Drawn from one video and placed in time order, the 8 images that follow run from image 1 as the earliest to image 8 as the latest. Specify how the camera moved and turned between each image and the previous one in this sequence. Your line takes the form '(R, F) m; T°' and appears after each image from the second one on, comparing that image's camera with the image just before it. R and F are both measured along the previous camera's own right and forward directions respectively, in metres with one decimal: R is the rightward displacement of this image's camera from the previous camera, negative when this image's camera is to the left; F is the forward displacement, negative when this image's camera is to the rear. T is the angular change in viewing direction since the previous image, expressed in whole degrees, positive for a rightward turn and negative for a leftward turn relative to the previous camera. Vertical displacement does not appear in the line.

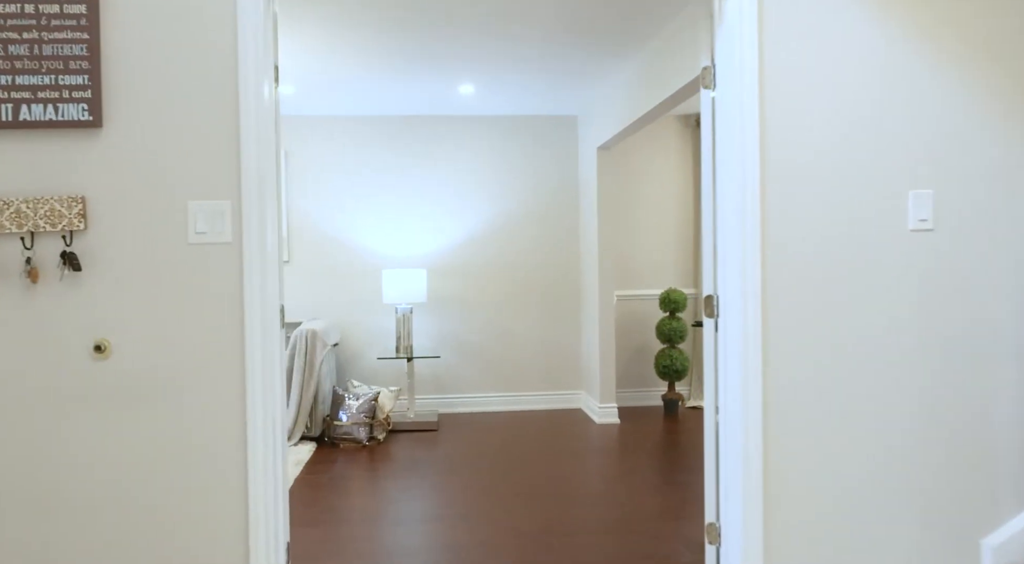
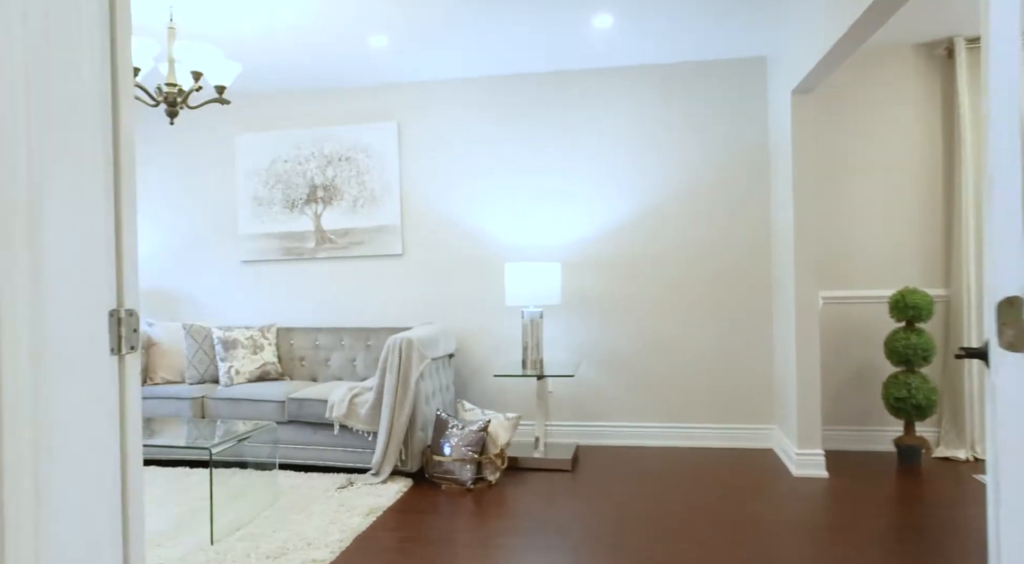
(+0.3, +1.5) m; -16°
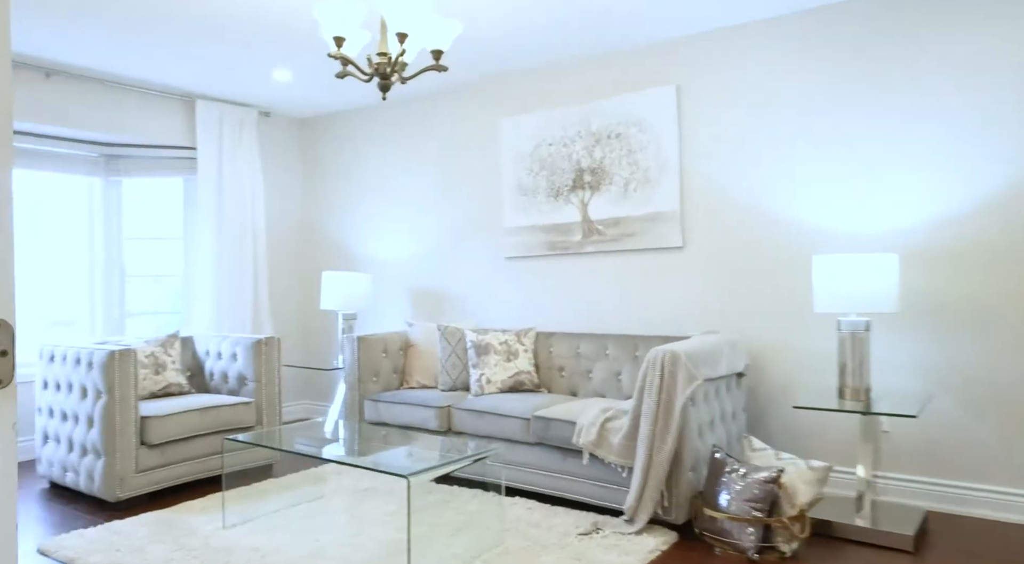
(+0.2, +1.0) m; -26°
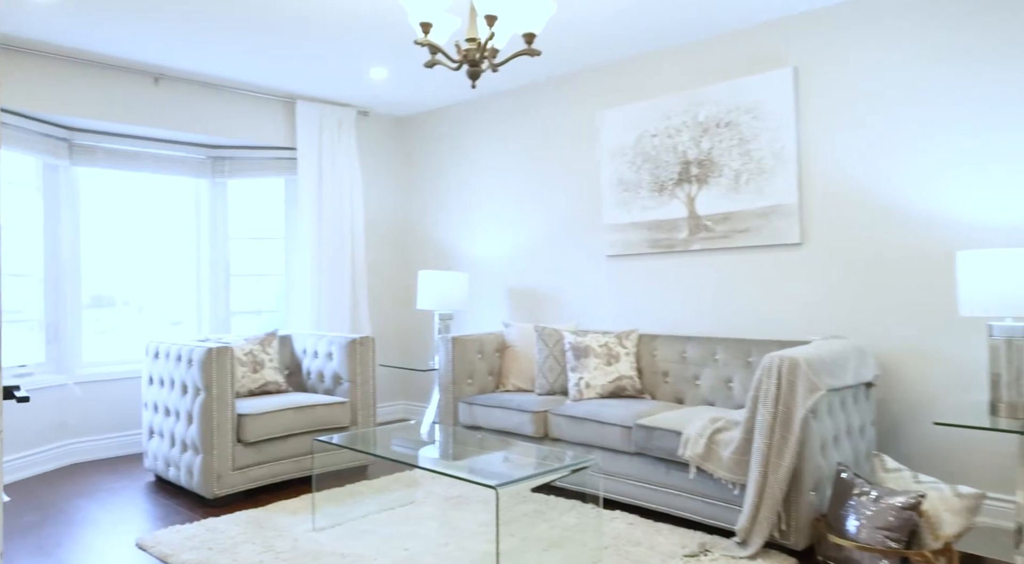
(0.0, +0.2) m; -8°
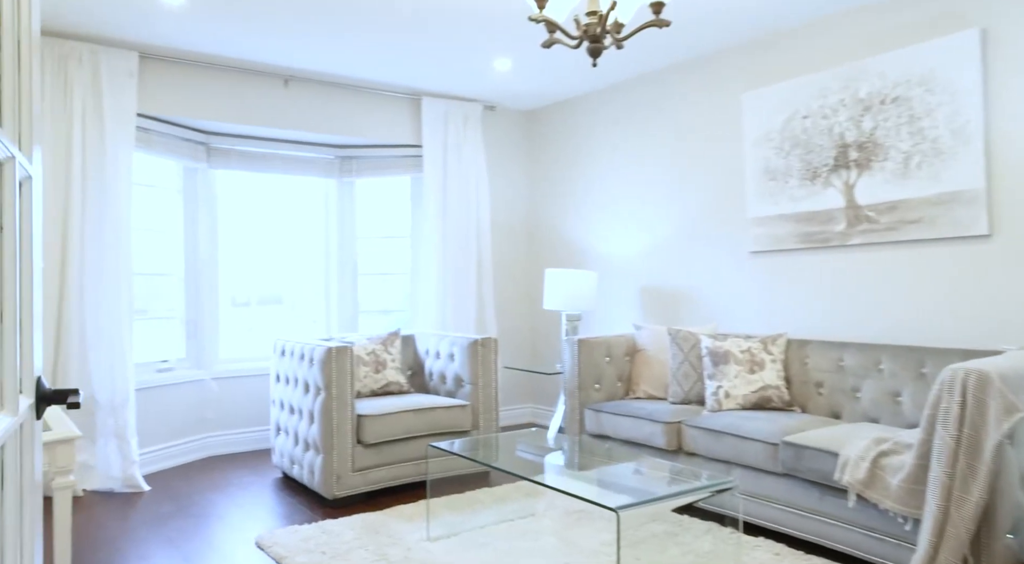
(0.0, +0.3) m; -11°
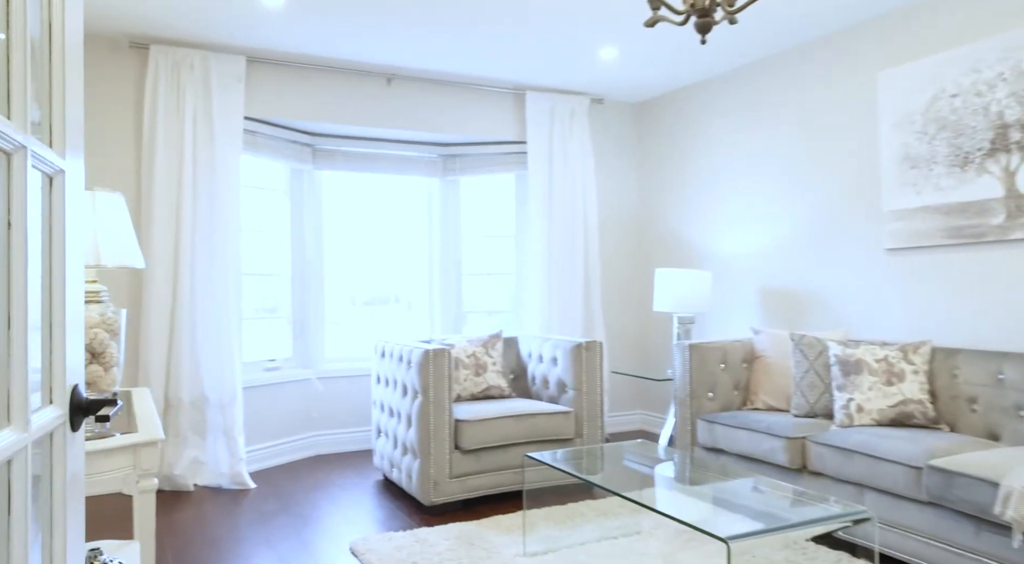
(0.0, +0.2) m; -9°
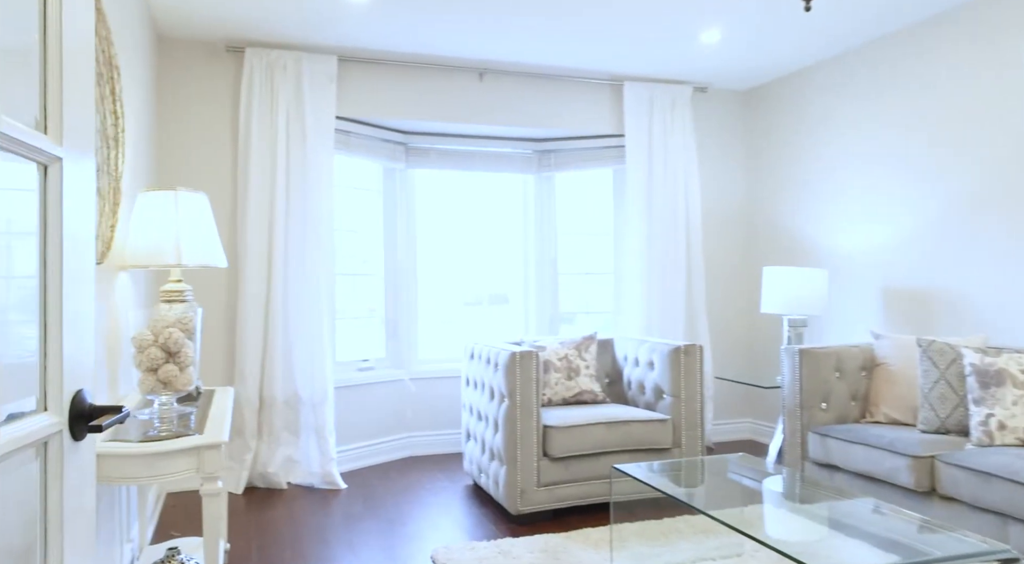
(+0.1, +0.1) m; -8°
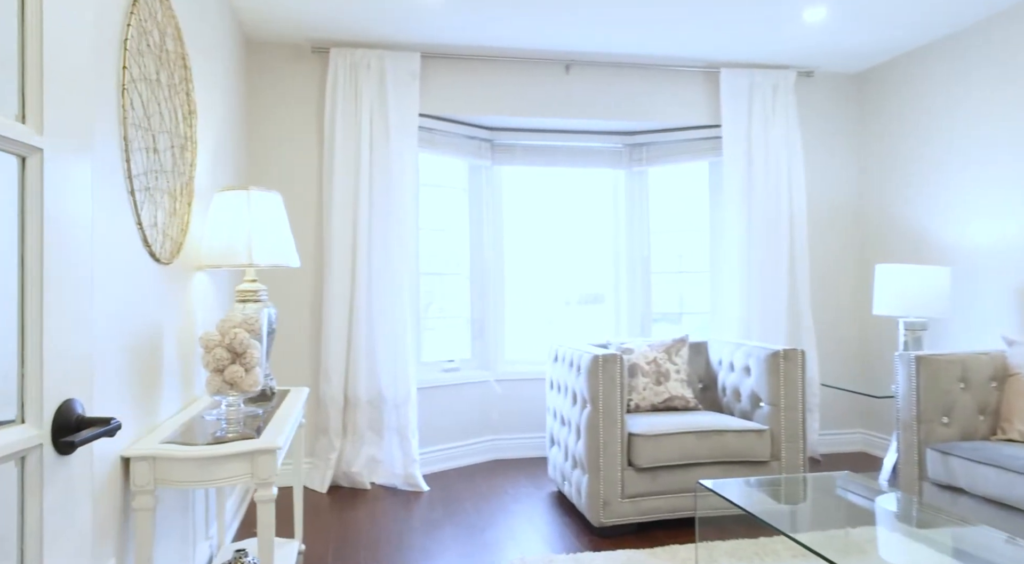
(+0.1, +0.1) m; -8°
